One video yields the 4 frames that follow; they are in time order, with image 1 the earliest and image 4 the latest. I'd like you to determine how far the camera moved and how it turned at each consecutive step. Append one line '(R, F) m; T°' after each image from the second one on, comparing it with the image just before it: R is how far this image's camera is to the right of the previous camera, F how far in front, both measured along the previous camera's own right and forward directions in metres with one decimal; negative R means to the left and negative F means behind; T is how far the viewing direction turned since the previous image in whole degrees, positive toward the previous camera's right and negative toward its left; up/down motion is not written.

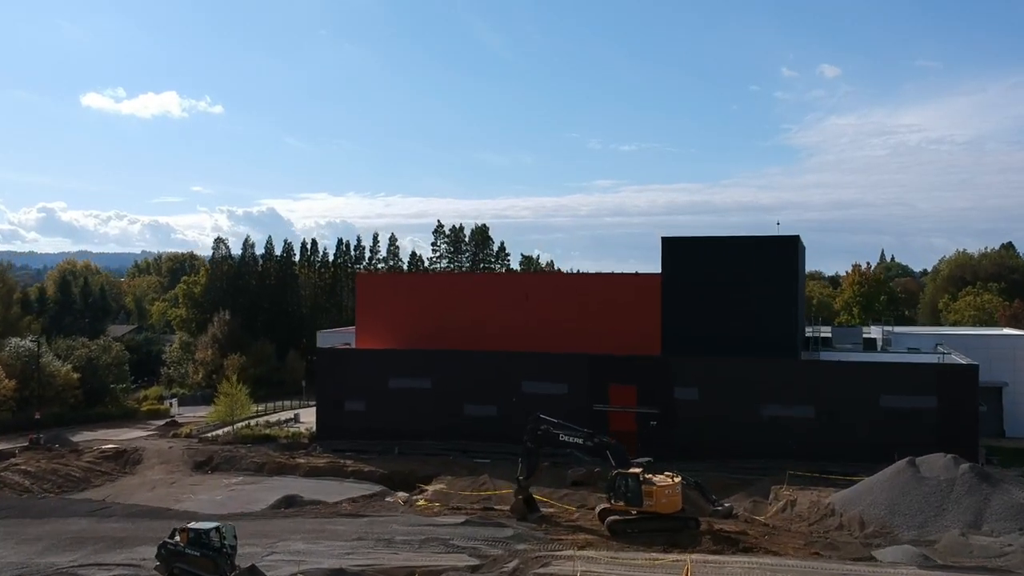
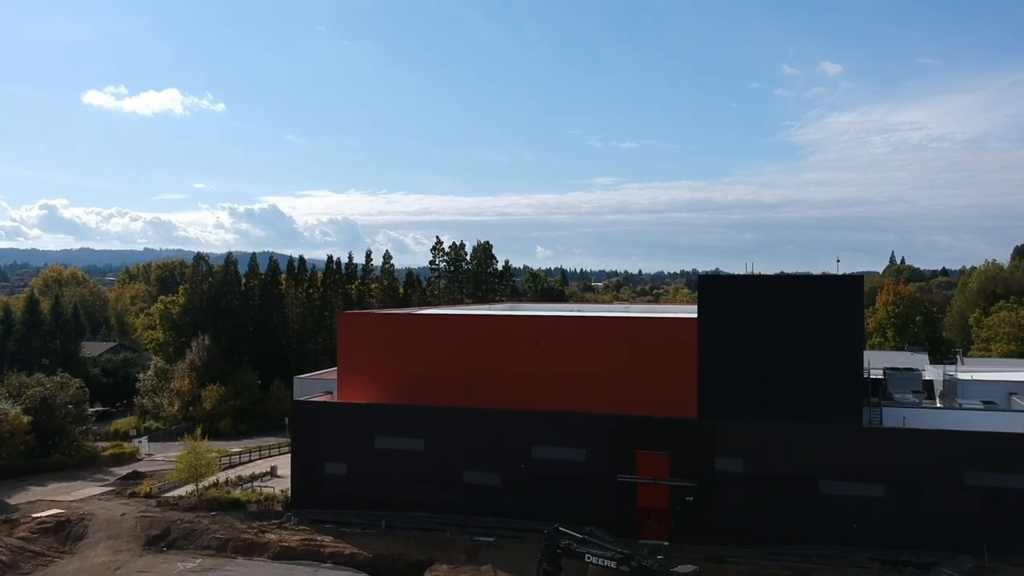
(-0.2, +3.8) m; 0°
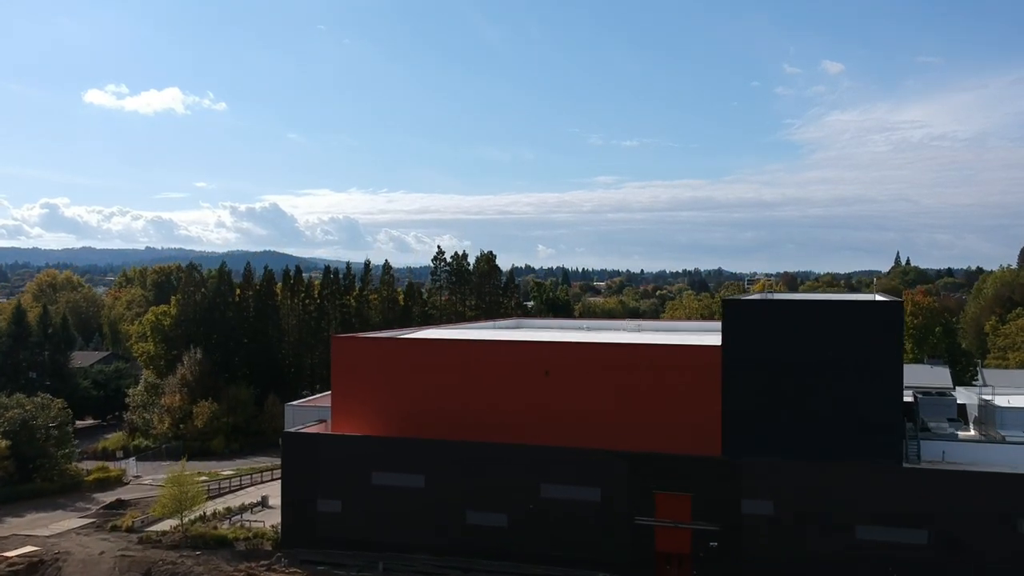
(-0.2, +1.6) m; 0°
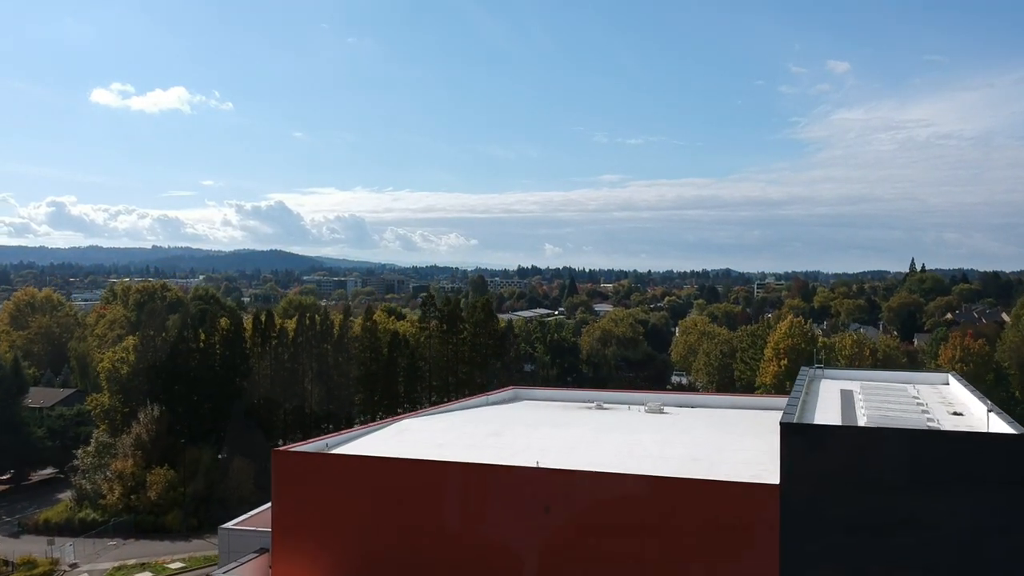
(+0.3, +4.7) m; 0°
